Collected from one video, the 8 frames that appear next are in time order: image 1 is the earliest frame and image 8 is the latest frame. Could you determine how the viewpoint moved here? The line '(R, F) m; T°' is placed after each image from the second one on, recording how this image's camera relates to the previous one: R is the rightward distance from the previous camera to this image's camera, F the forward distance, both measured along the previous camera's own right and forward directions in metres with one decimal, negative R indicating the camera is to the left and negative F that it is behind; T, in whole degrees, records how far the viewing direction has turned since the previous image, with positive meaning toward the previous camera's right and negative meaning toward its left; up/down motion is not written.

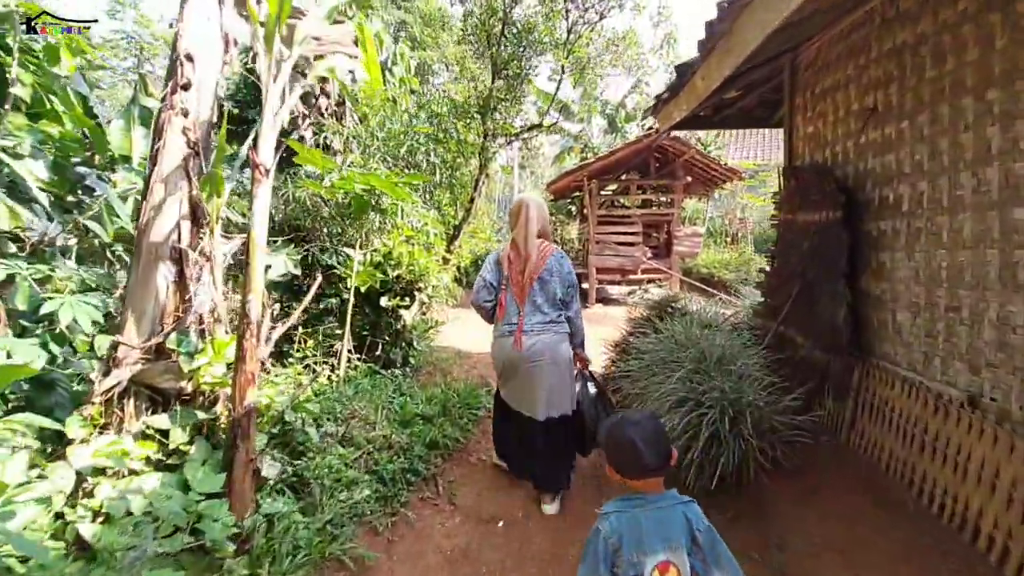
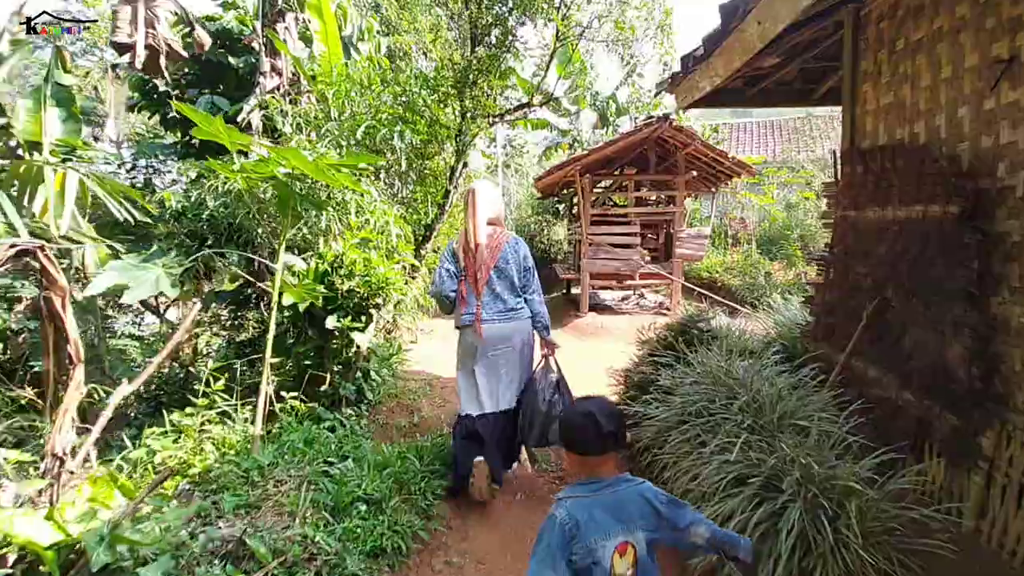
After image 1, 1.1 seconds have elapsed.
(0.0, +1.2) m; +1°
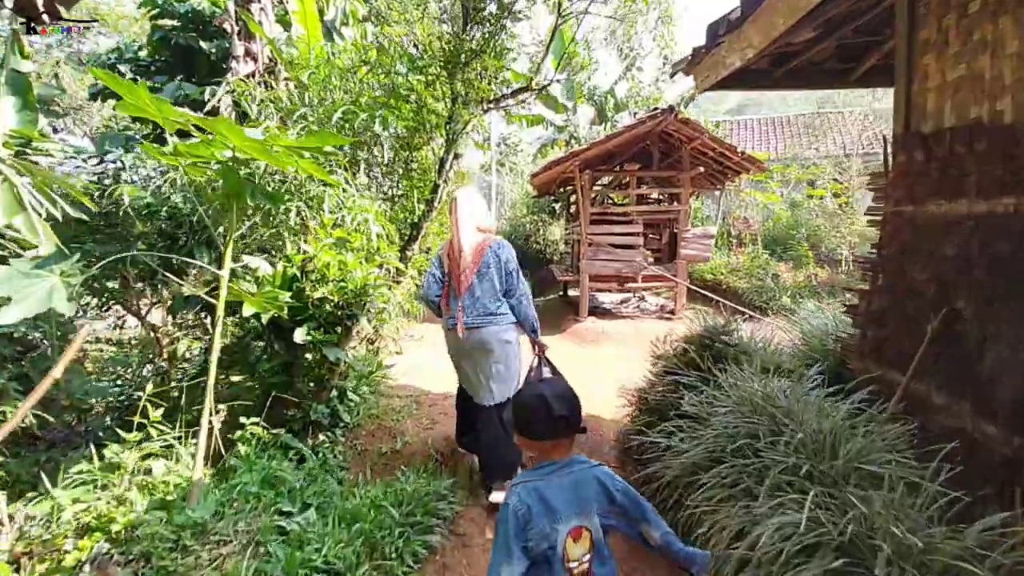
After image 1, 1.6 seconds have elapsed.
(0.0, +0.6) m; 0°
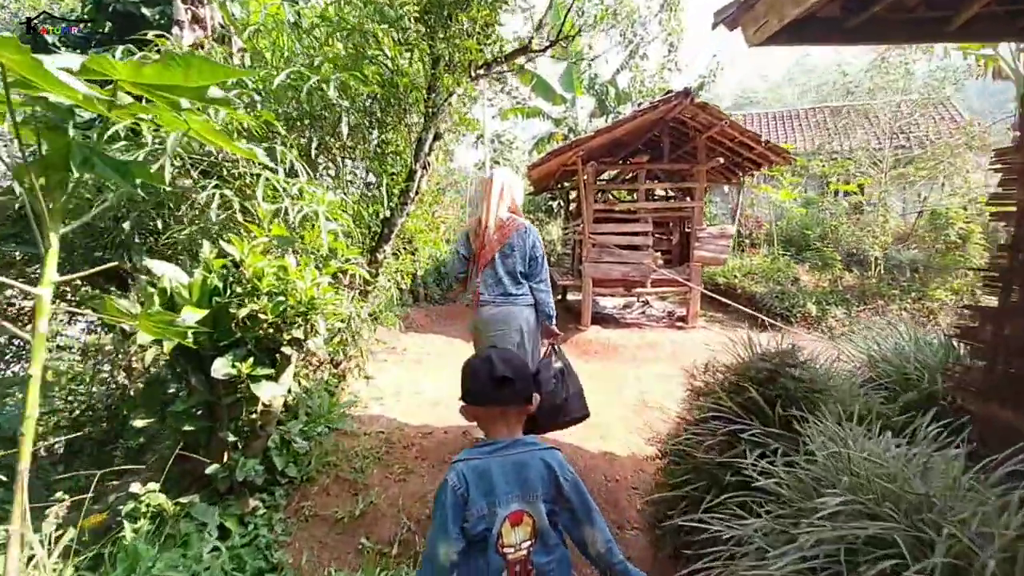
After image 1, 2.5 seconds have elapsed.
(0.0, +1.0) m; 0°
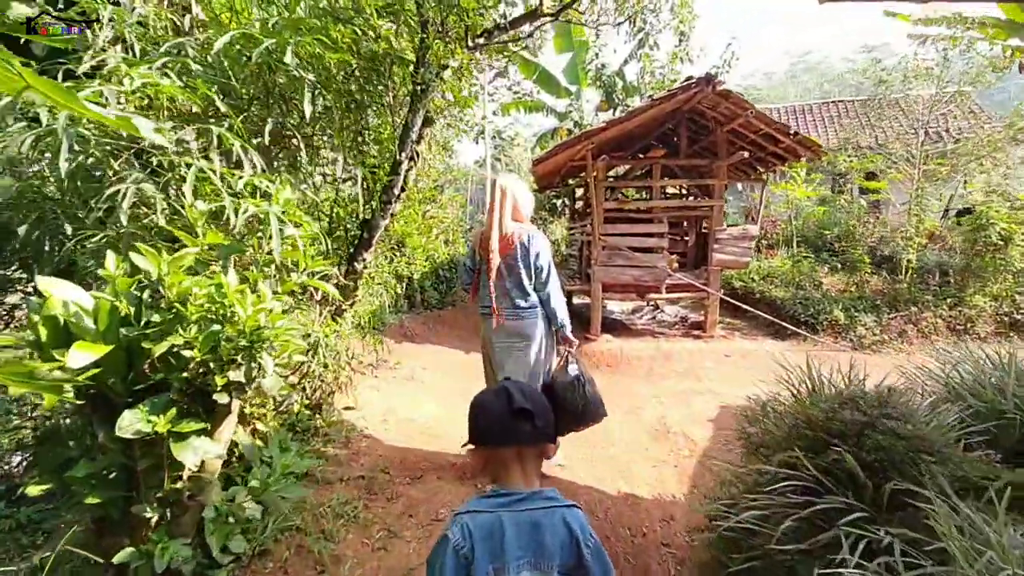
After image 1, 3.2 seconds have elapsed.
(0.0, +0.7) m; 0°
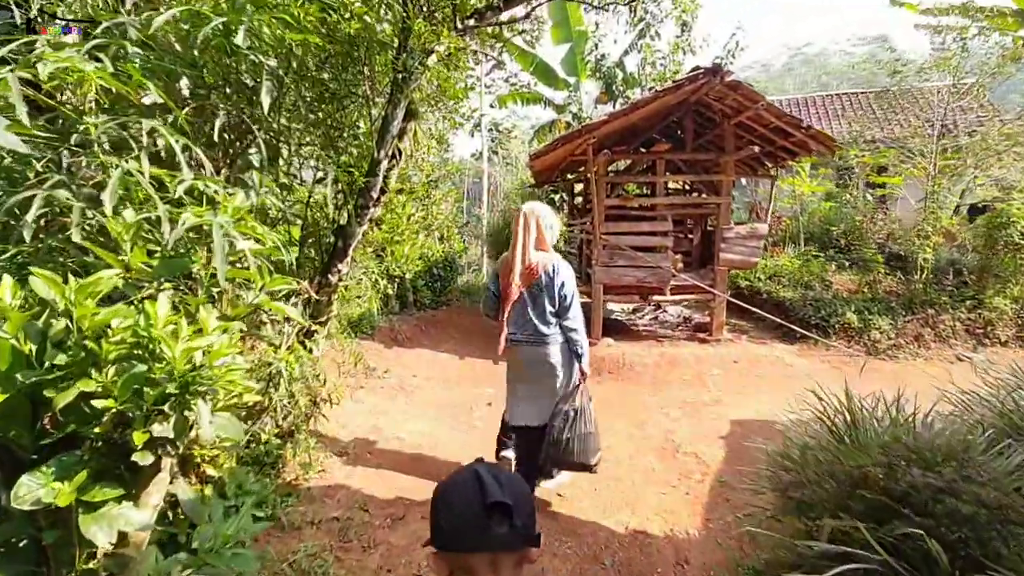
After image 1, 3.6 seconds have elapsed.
(0.0, +0.4) m; 0°
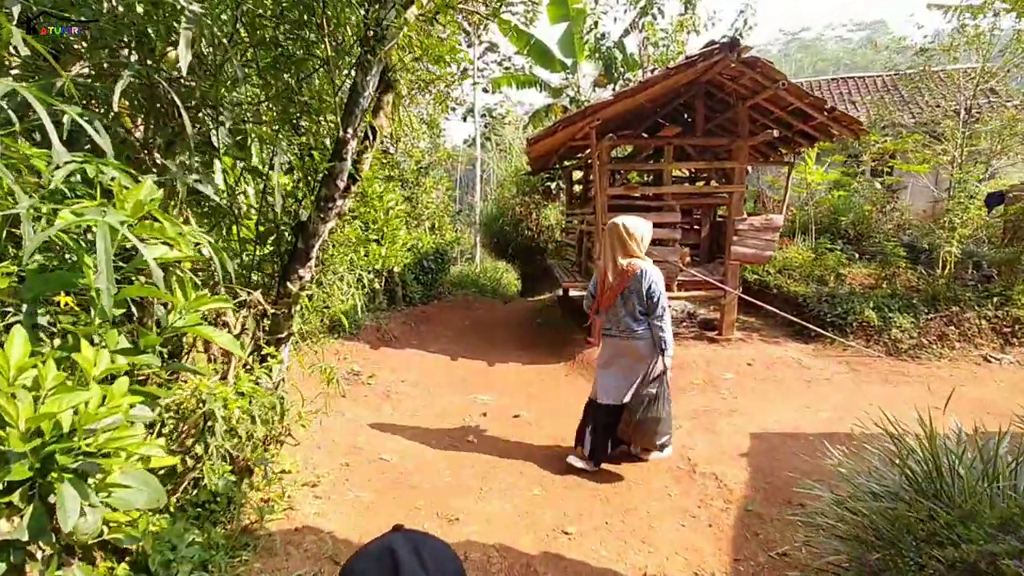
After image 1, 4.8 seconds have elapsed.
(0.0, +0.5) m; 0°
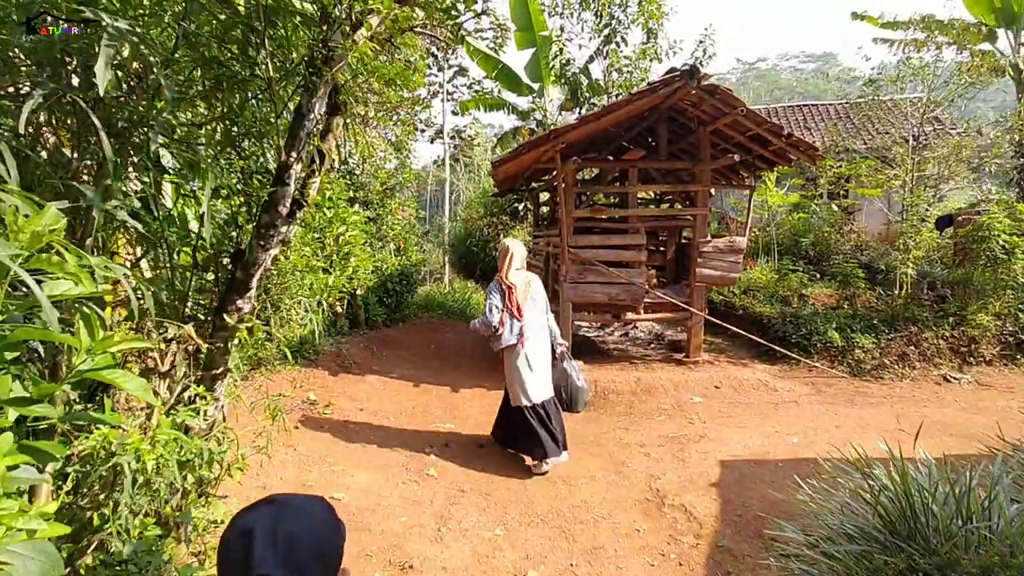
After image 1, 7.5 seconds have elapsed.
(0.0, +0.1) m; +2°
